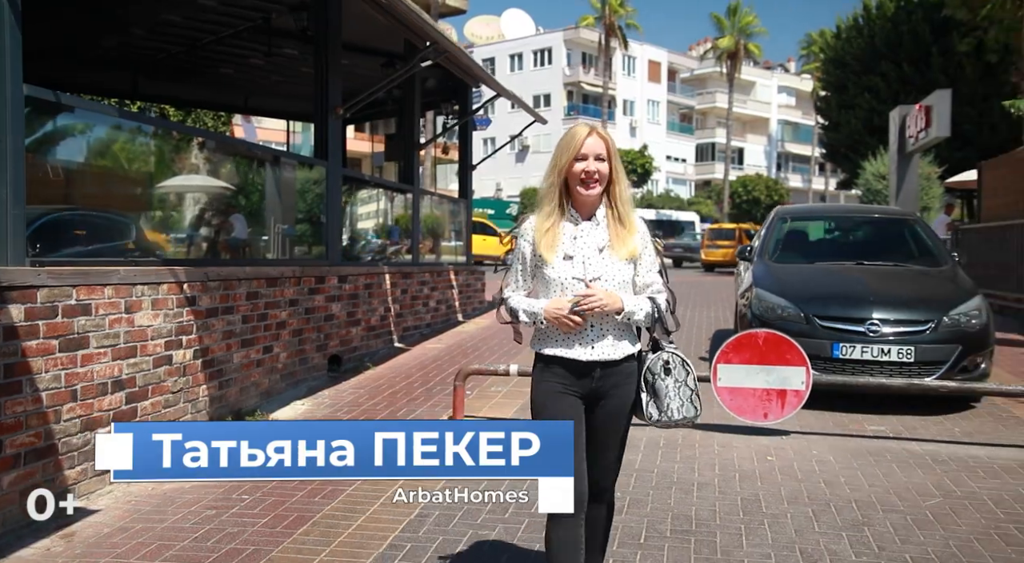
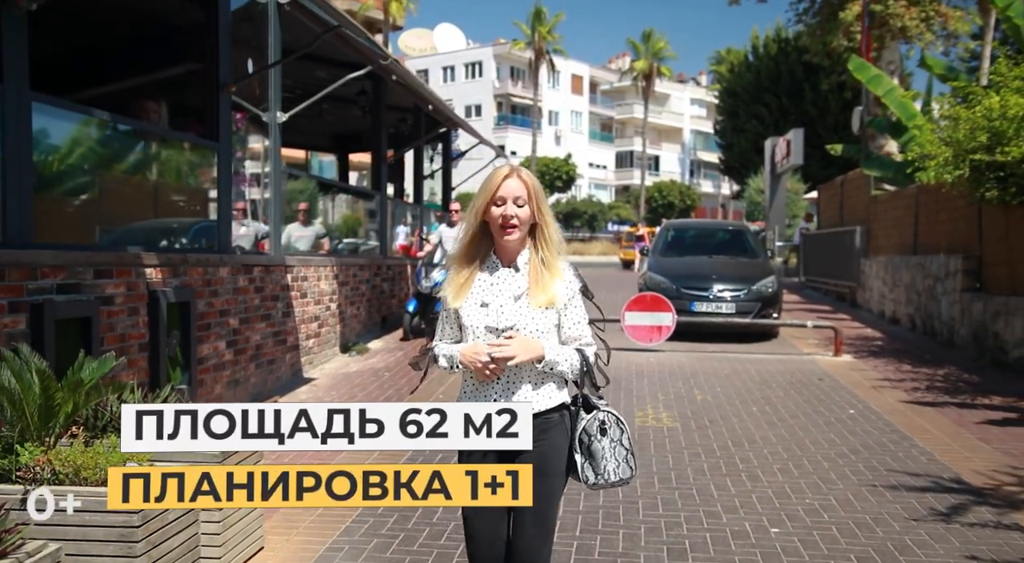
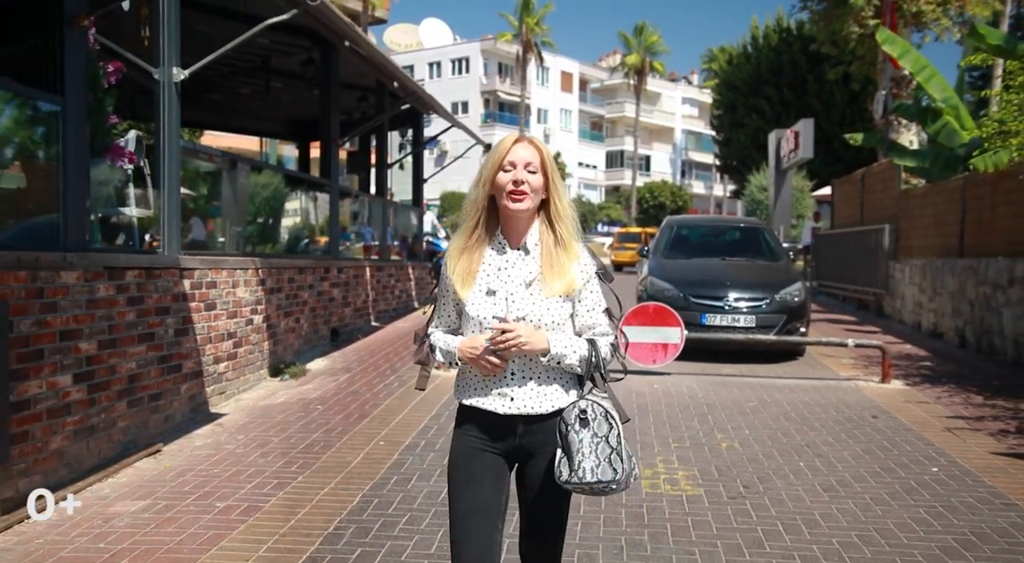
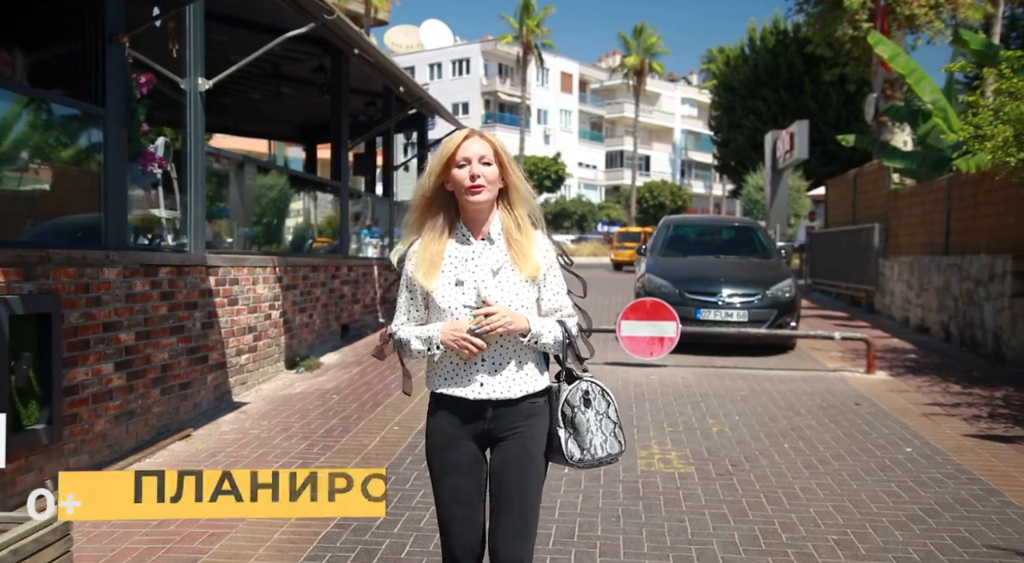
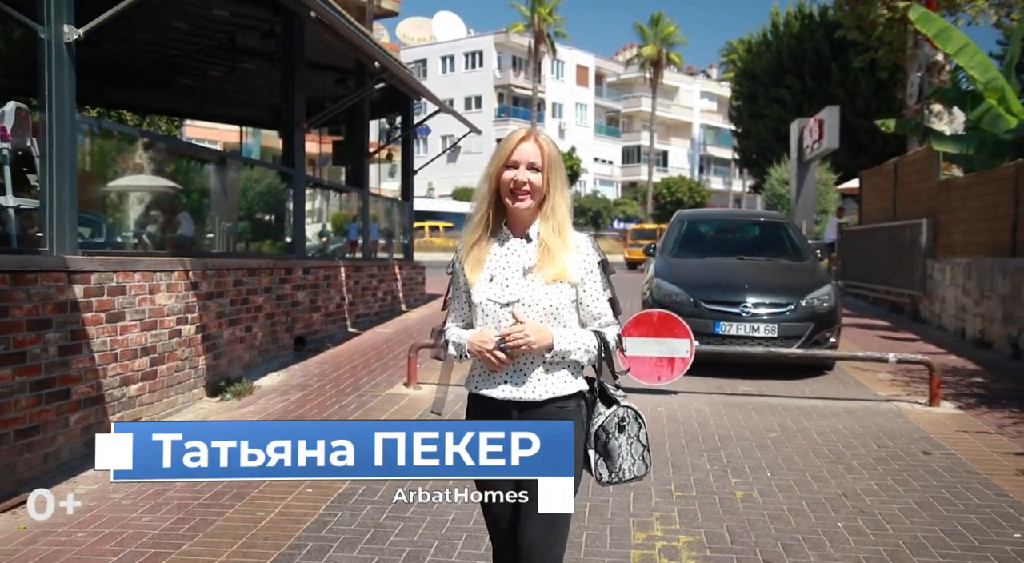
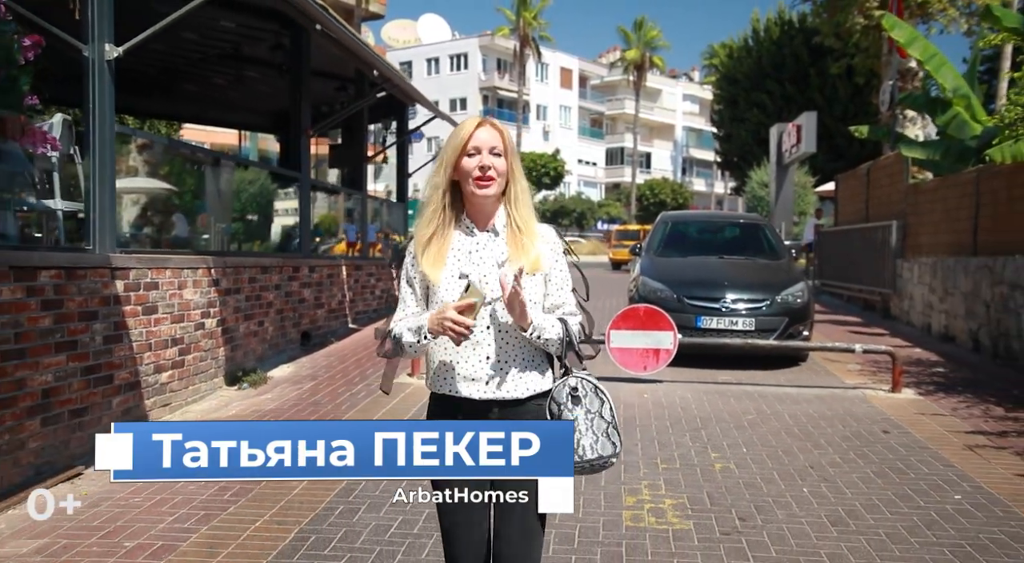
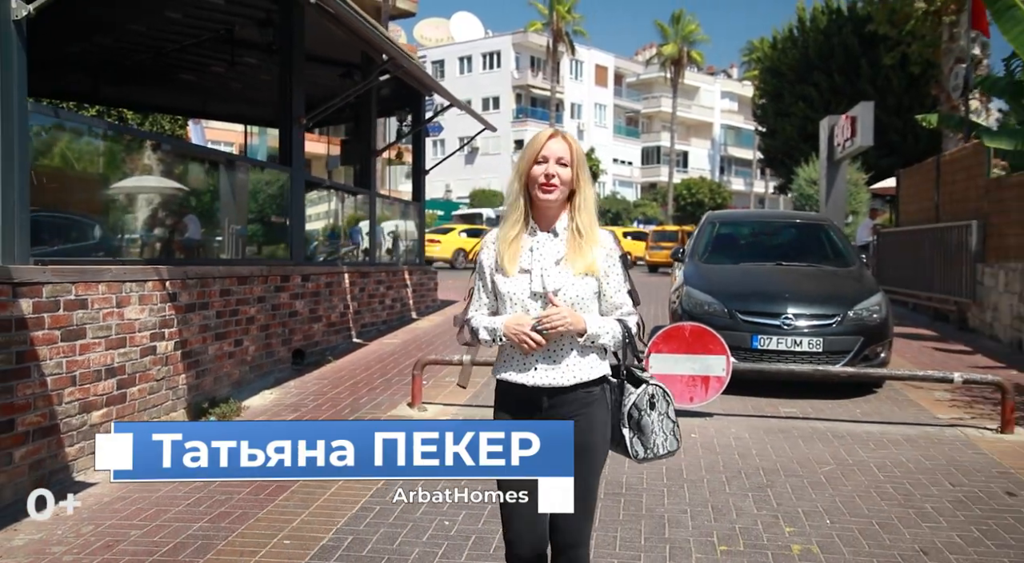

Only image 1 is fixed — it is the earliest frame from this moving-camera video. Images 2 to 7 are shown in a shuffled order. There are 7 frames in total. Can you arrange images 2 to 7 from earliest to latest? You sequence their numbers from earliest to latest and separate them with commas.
7, 5, 6, 3, 4, 2
